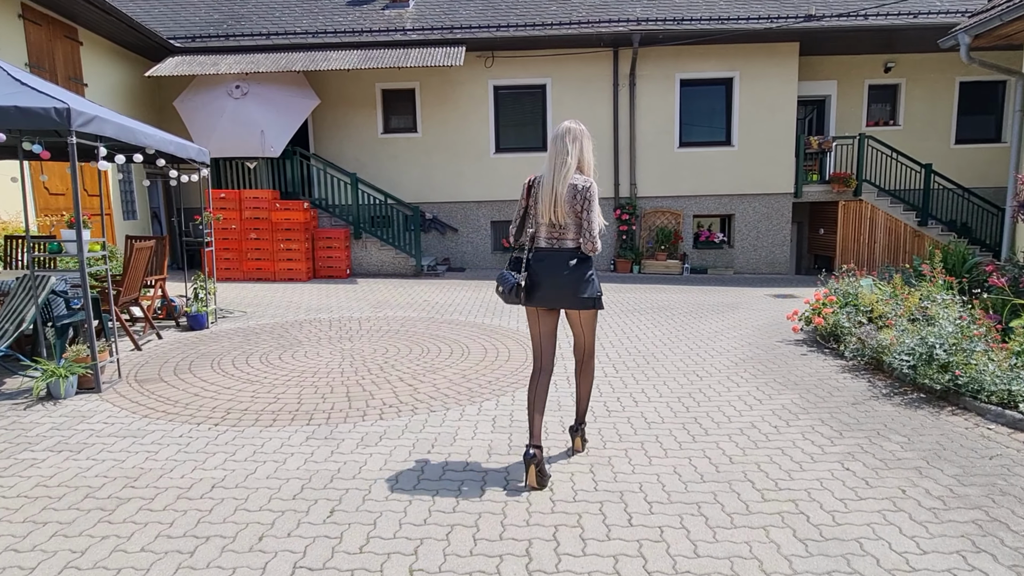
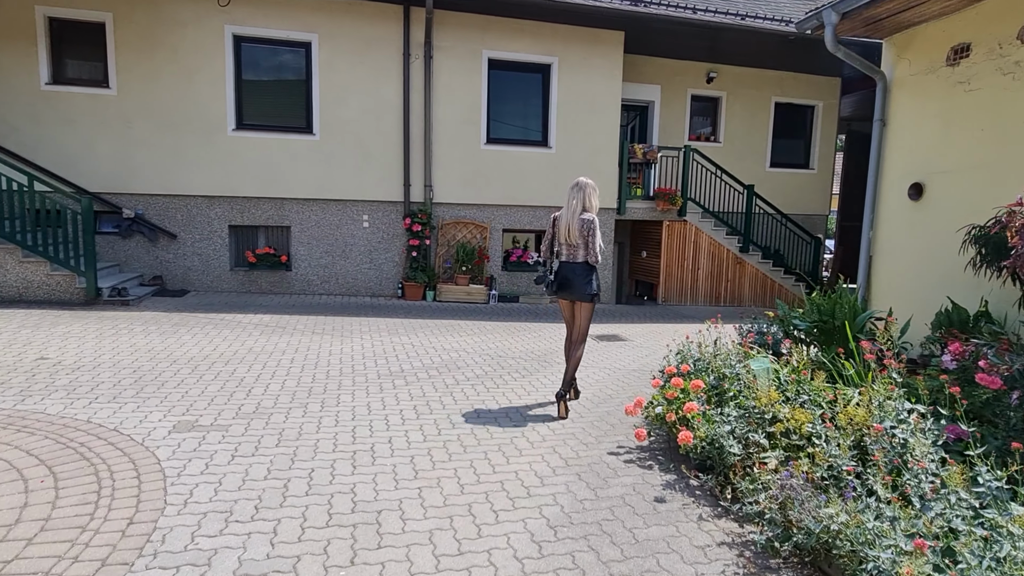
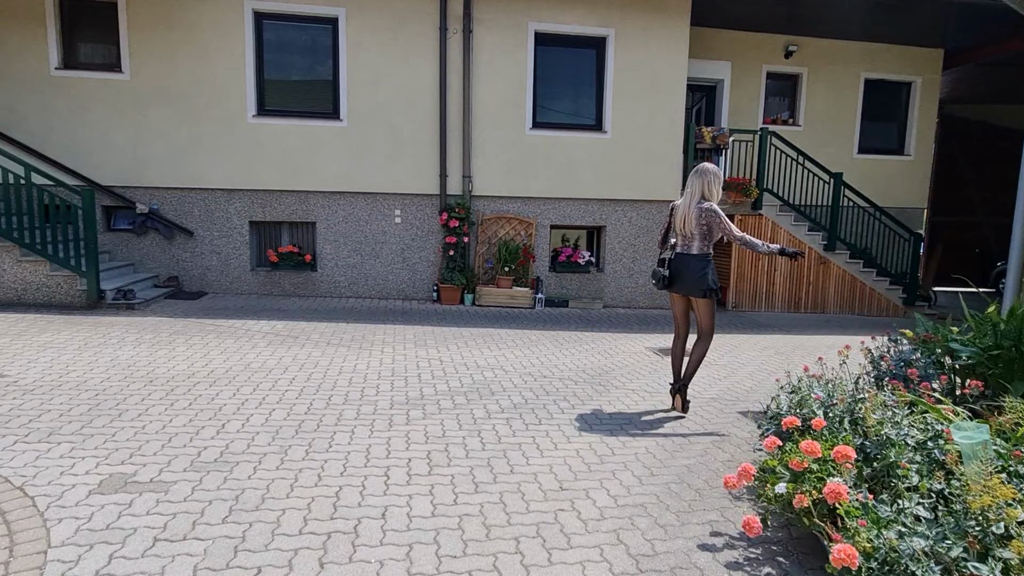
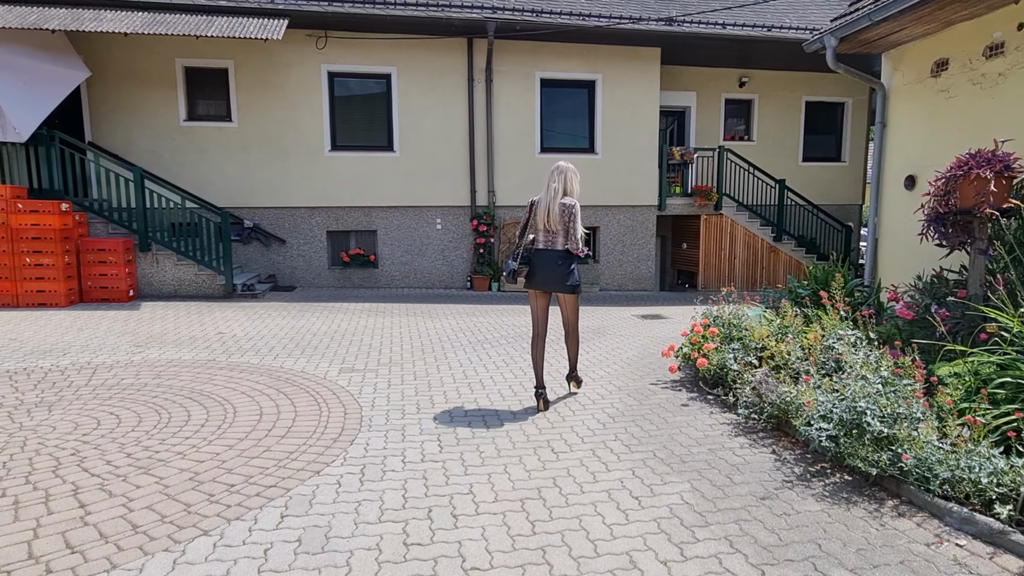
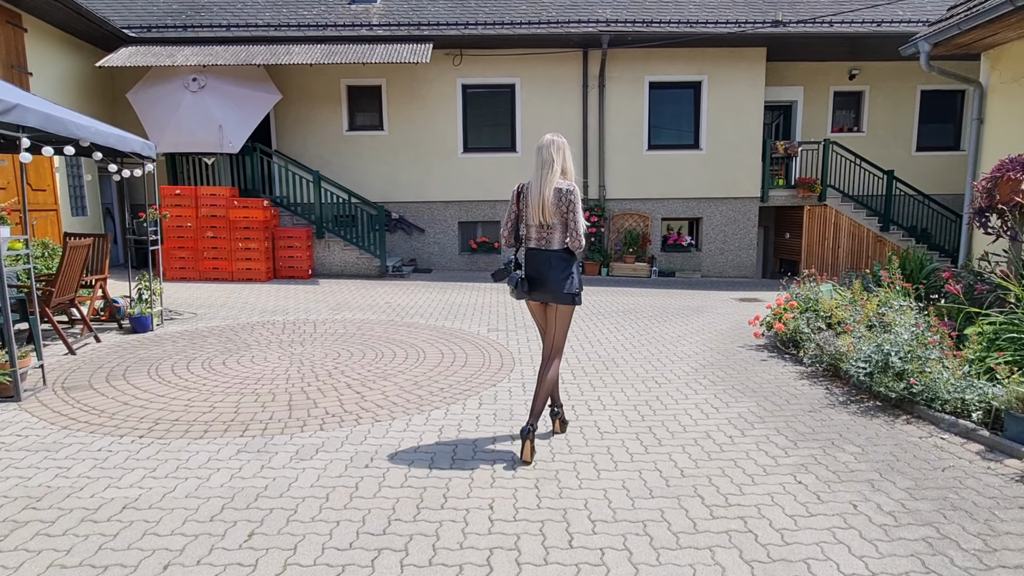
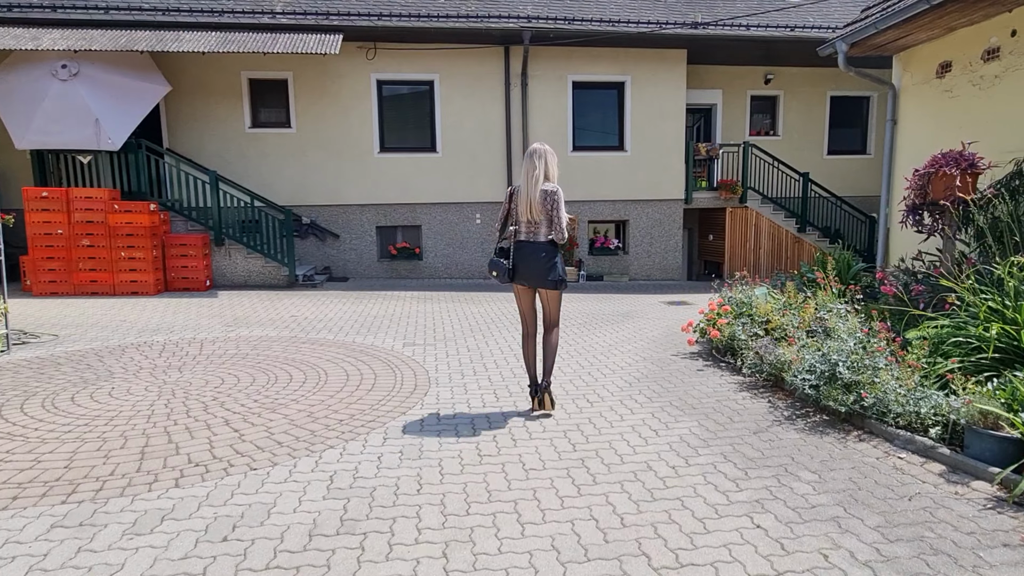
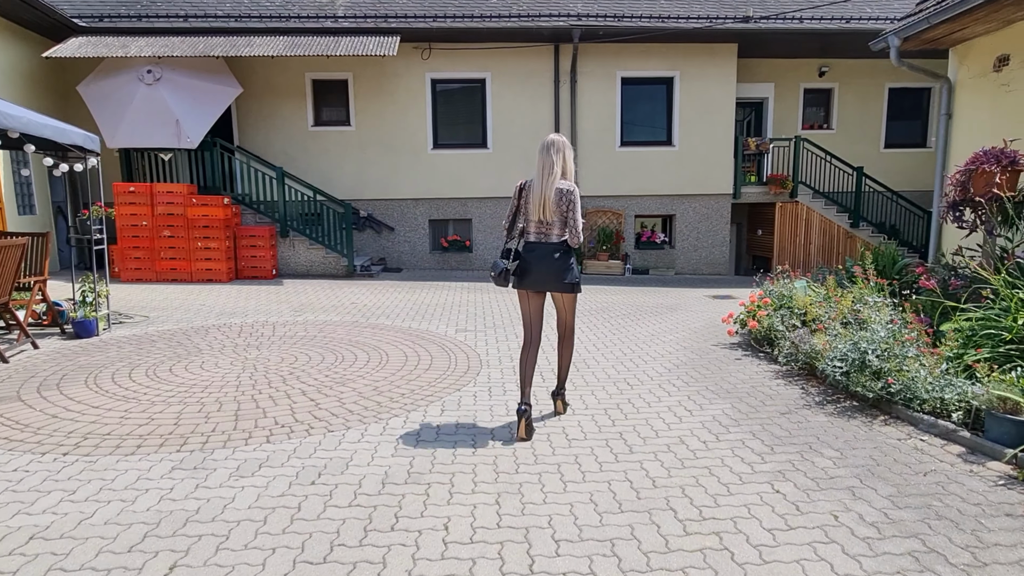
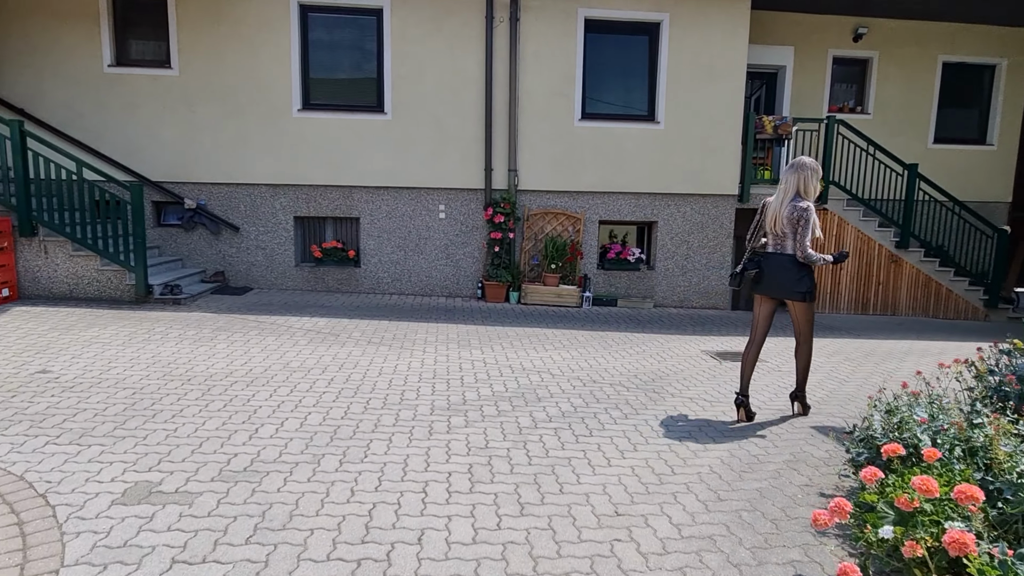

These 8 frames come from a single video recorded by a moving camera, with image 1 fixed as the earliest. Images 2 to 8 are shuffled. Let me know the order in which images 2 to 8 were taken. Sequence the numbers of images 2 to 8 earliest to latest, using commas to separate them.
5, 7, 6, 4, 2, 3, 8
